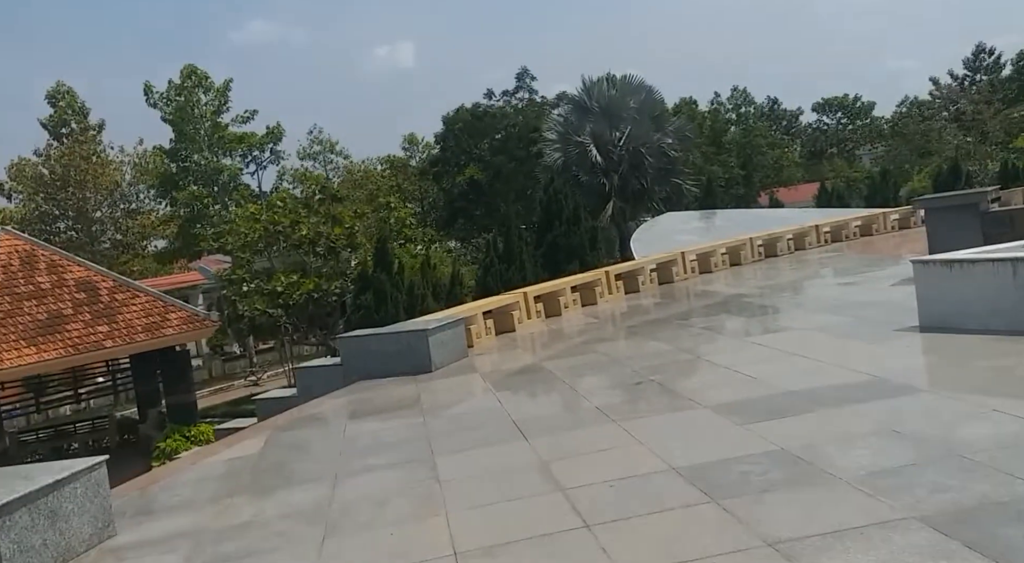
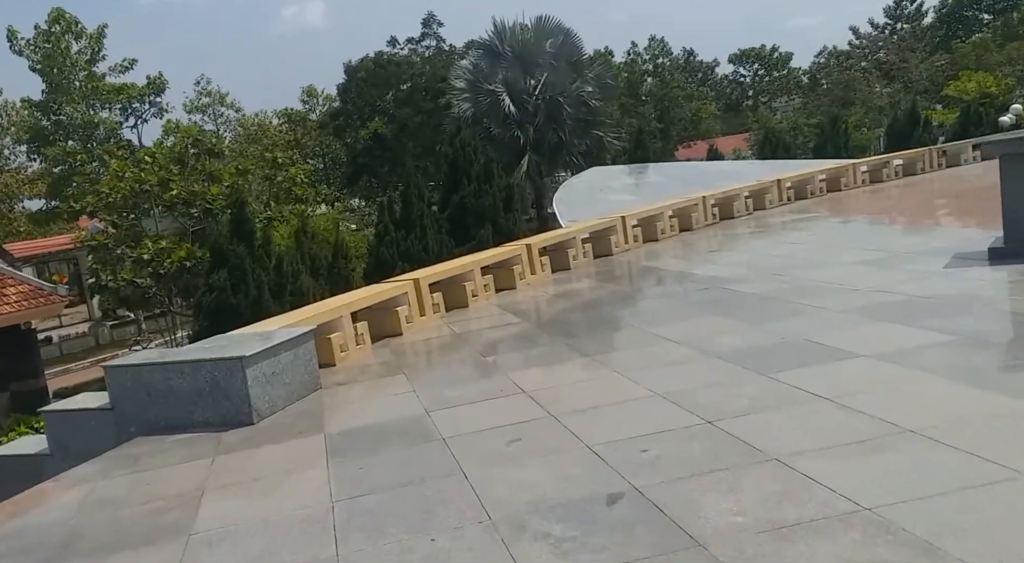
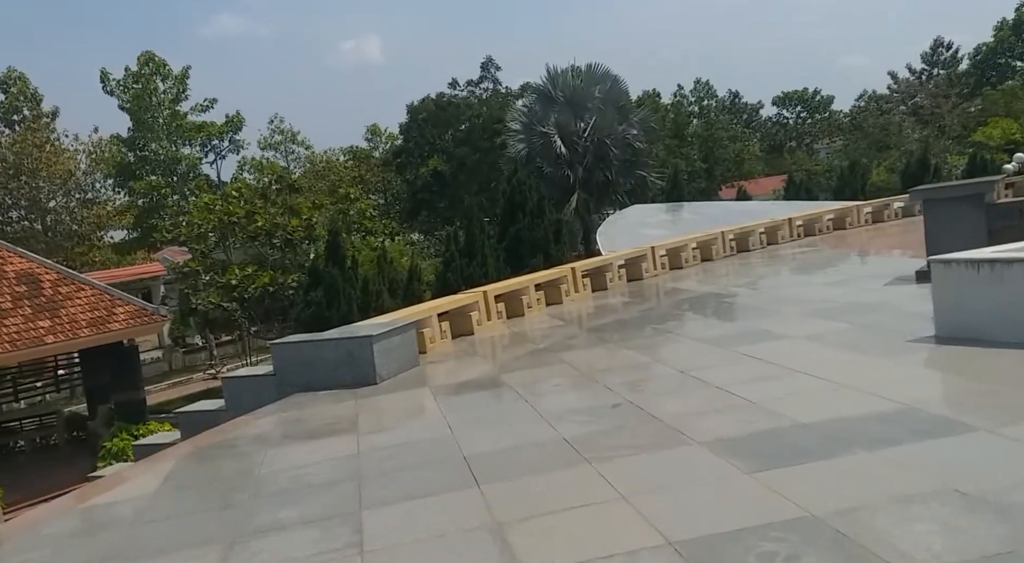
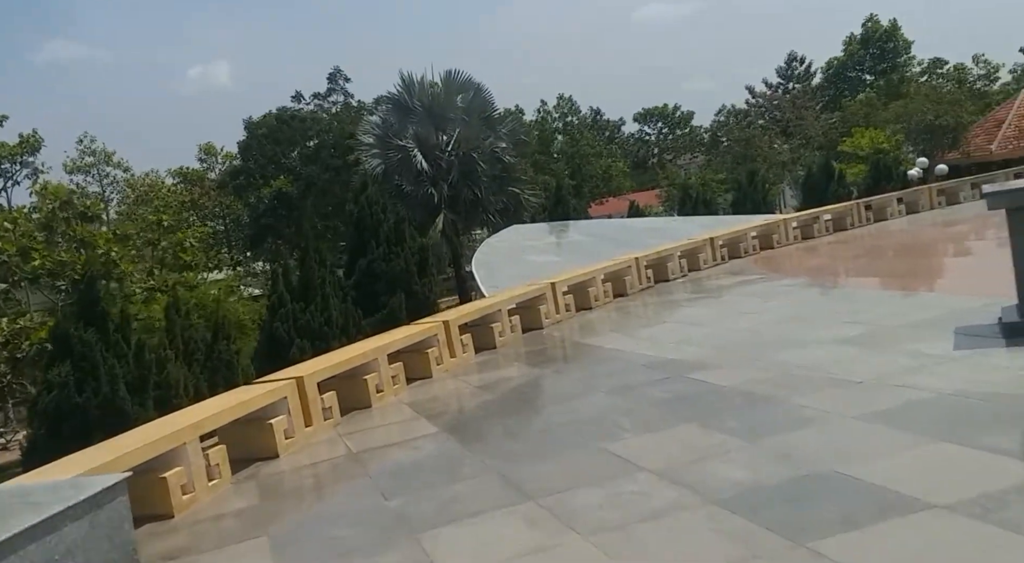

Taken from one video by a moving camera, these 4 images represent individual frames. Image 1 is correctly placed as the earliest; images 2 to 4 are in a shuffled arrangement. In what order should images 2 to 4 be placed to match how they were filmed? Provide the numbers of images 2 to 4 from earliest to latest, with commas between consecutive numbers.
3, 2, 4
